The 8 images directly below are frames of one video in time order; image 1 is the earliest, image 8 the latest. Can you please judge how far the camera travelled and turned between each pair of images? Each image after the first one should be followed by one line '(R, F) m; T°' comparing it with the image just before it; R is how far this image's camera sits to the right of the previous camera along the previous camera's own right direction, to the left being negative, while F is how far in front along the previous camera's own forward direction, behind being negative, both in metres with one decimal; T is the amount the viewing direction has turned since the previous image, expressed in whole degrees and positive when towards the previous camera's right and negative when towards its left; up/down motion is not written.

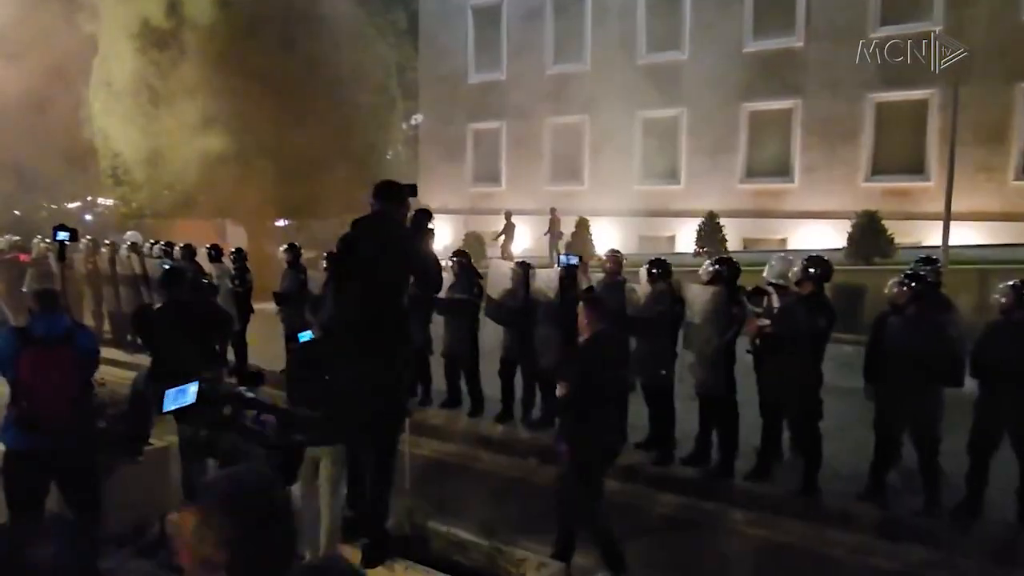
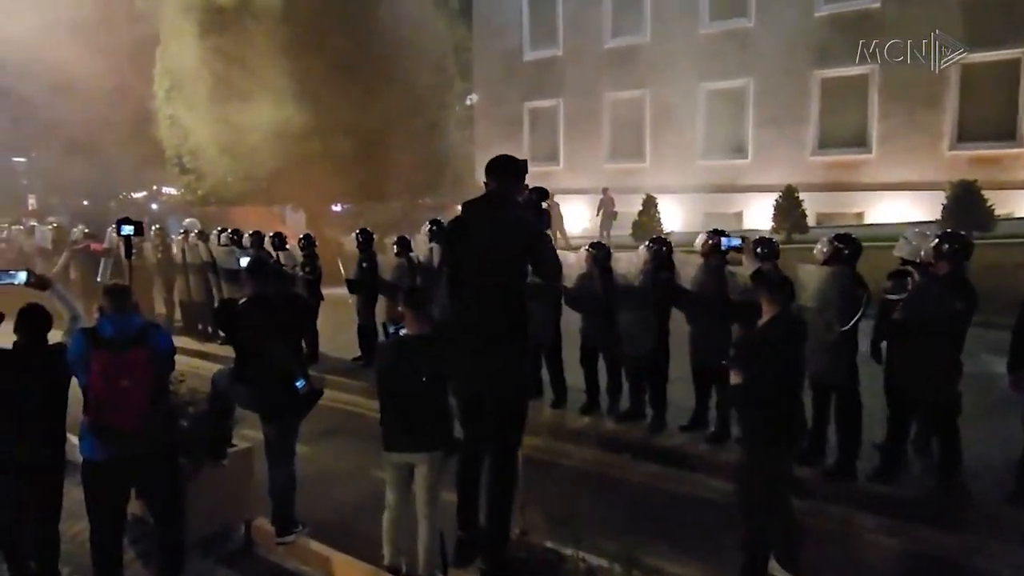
(-0.3, +0.4) m; -4°
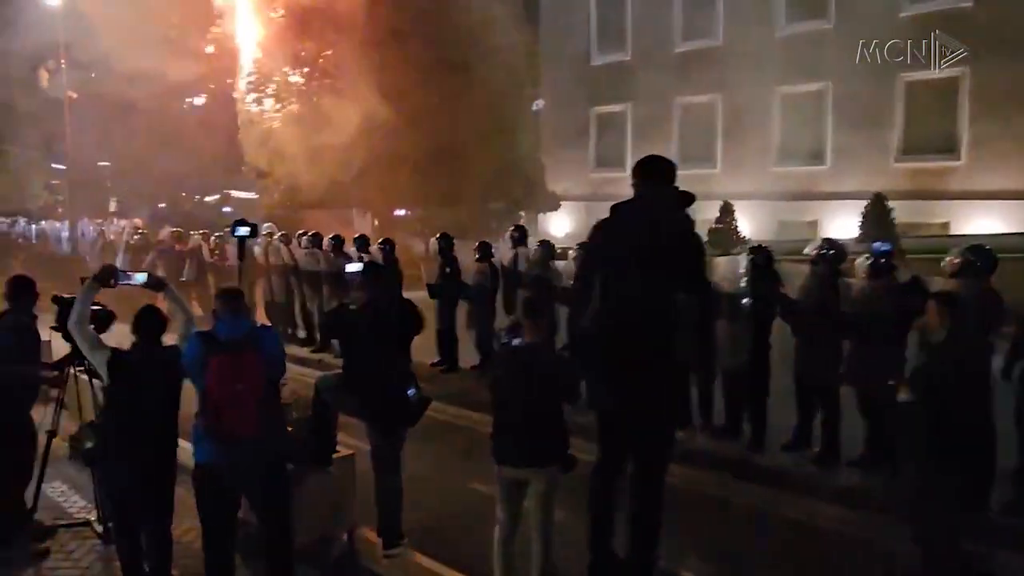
(-0.3, +0.2) m; -4°
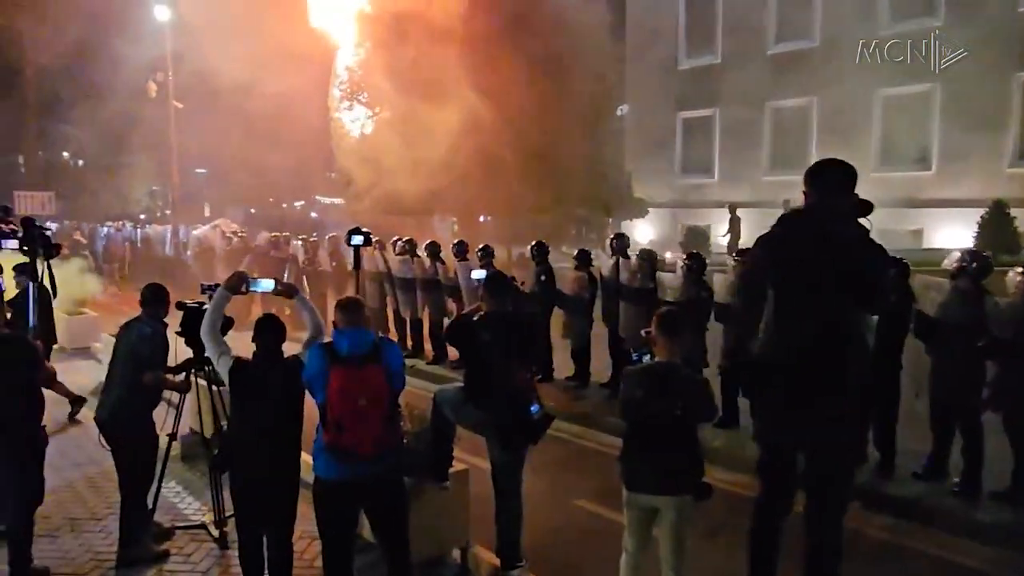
(-0.3, +0.2) m; -6°
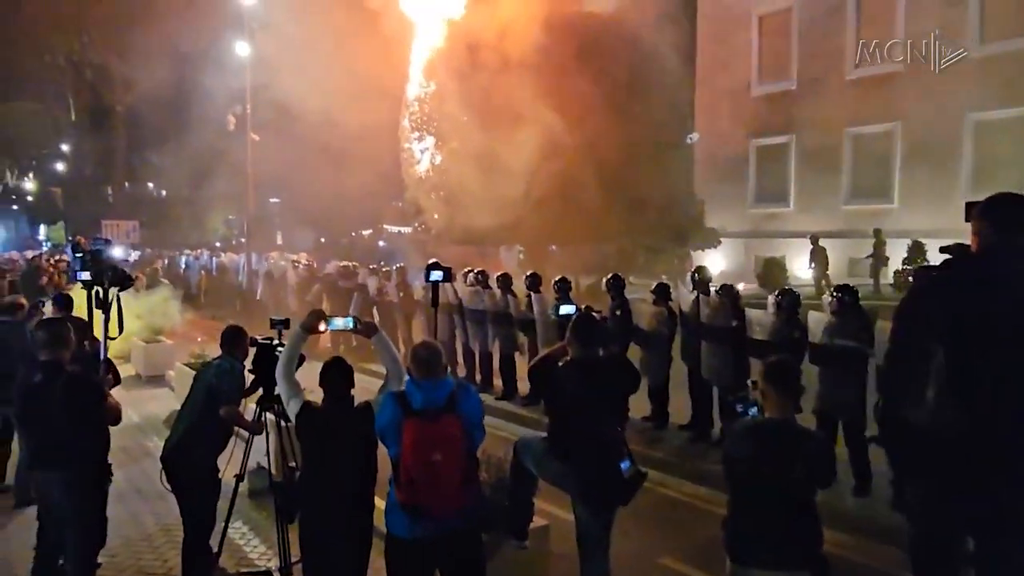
(-0.1, +0.3) m; -5°
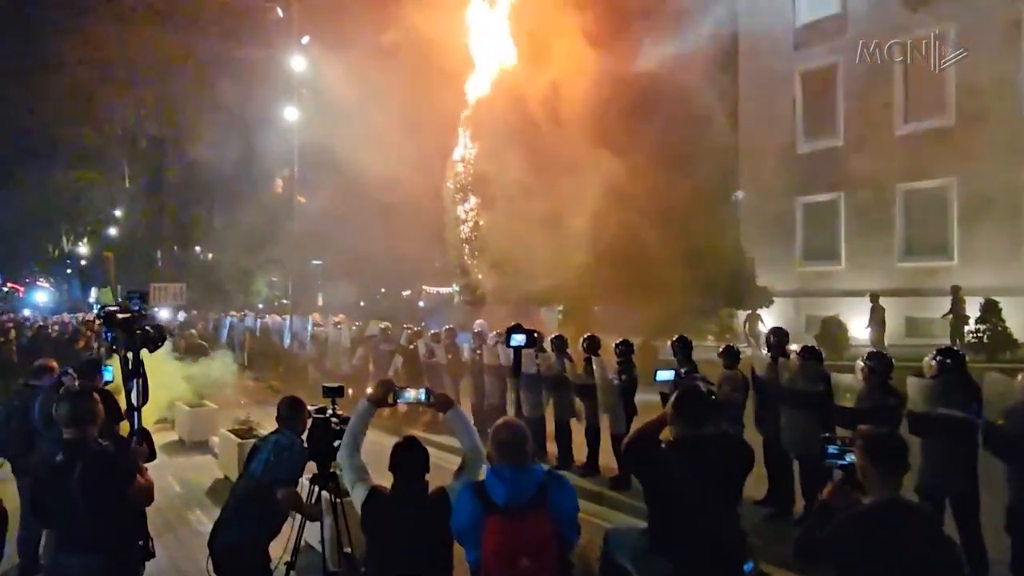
(-0.2, +0.4) m; -3°
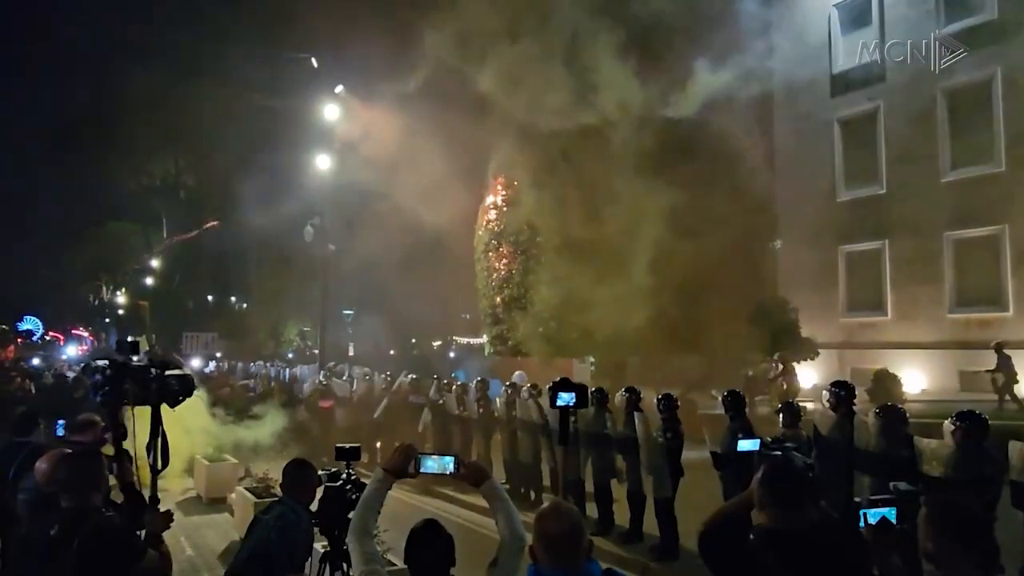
(-0.1, +0.5) m; -2°
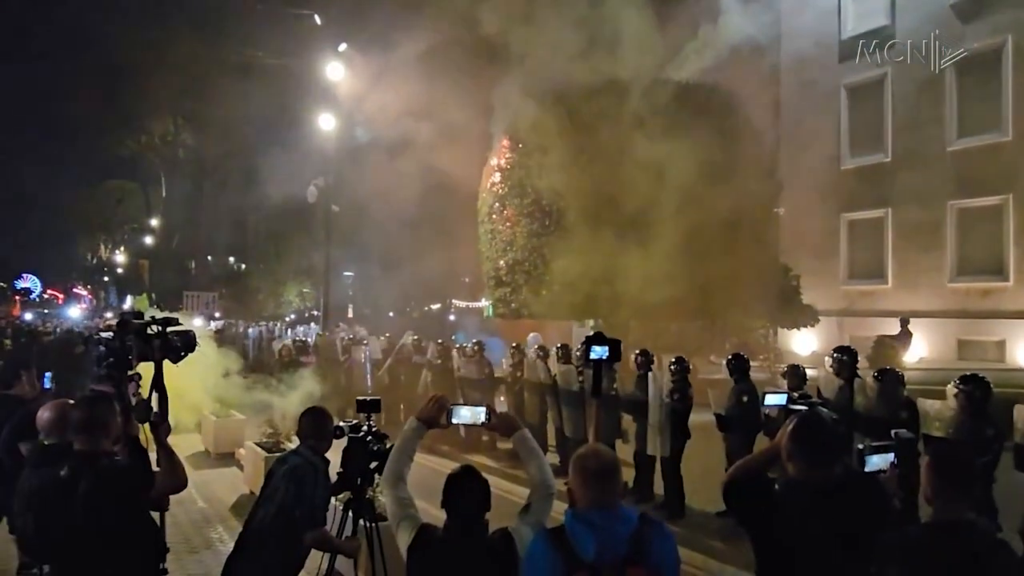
(-0.1, 0.0) m; 0°
